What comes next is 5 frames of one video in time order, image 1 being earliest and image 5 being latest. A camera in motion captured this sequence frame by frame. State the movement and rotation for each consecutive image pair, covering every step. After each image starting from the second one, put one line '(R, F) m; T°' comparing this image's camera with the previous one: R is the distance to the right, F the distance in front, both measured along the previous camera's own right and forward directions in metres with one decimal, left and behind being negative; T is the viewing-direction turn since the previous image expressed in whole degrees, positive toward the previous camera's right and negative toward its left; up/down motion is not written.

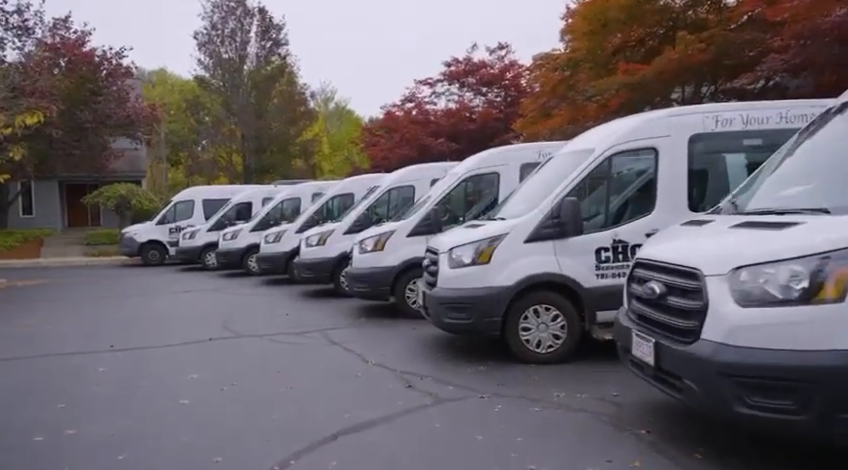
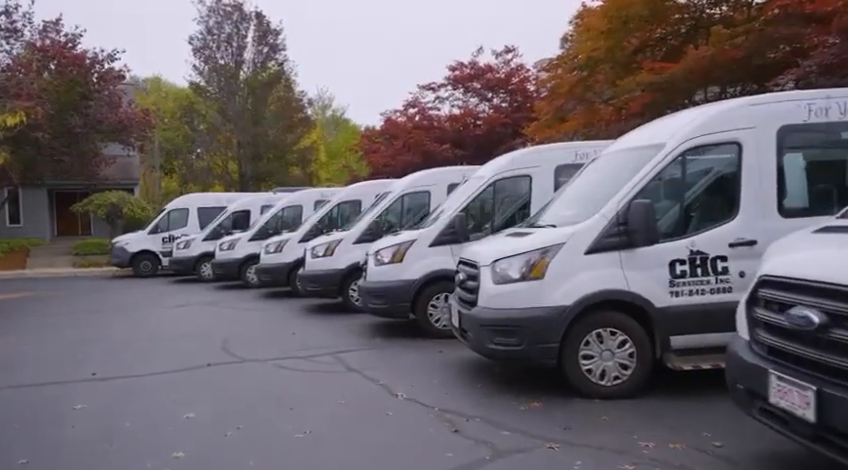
(-0.4, +1.0) m; 0°
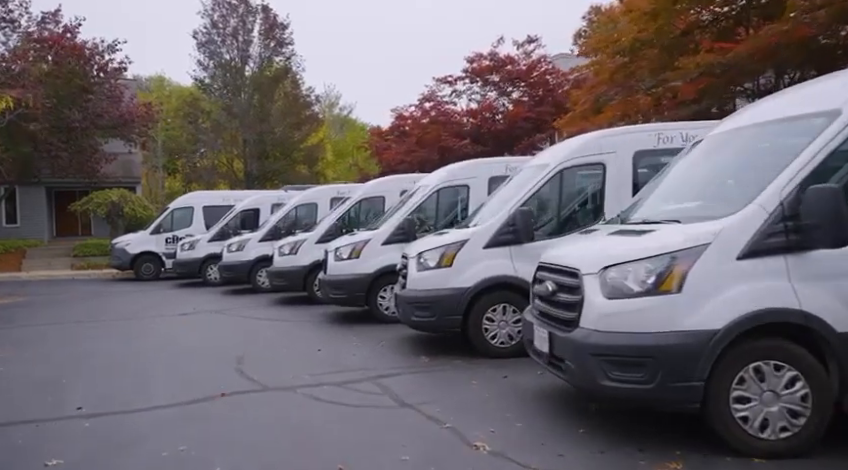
(-0.5, +1.4) m; 0°
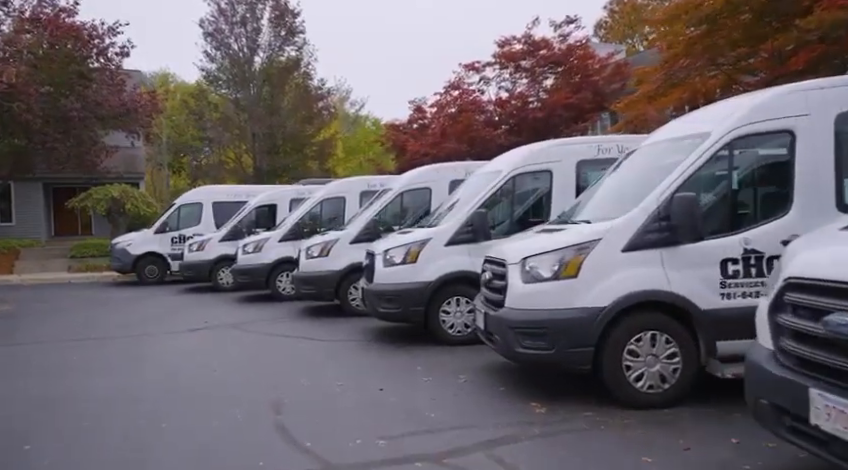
(-0.8, +2.1) m; 0°
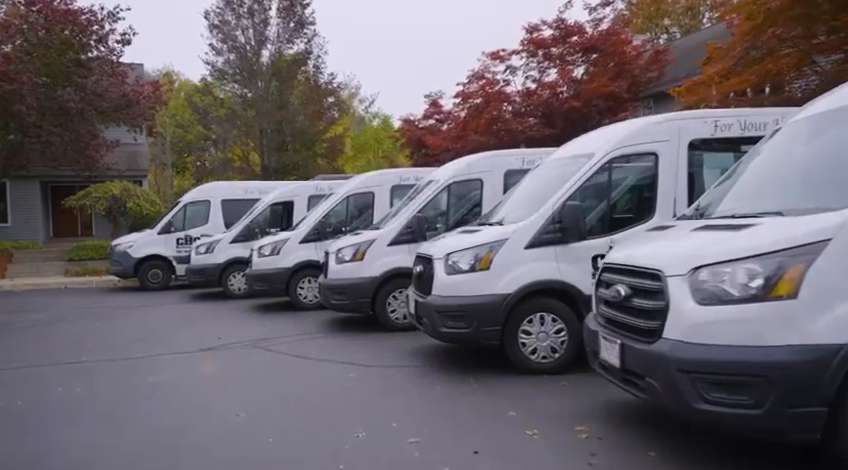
(-0.7, +1.7) m; 0°
